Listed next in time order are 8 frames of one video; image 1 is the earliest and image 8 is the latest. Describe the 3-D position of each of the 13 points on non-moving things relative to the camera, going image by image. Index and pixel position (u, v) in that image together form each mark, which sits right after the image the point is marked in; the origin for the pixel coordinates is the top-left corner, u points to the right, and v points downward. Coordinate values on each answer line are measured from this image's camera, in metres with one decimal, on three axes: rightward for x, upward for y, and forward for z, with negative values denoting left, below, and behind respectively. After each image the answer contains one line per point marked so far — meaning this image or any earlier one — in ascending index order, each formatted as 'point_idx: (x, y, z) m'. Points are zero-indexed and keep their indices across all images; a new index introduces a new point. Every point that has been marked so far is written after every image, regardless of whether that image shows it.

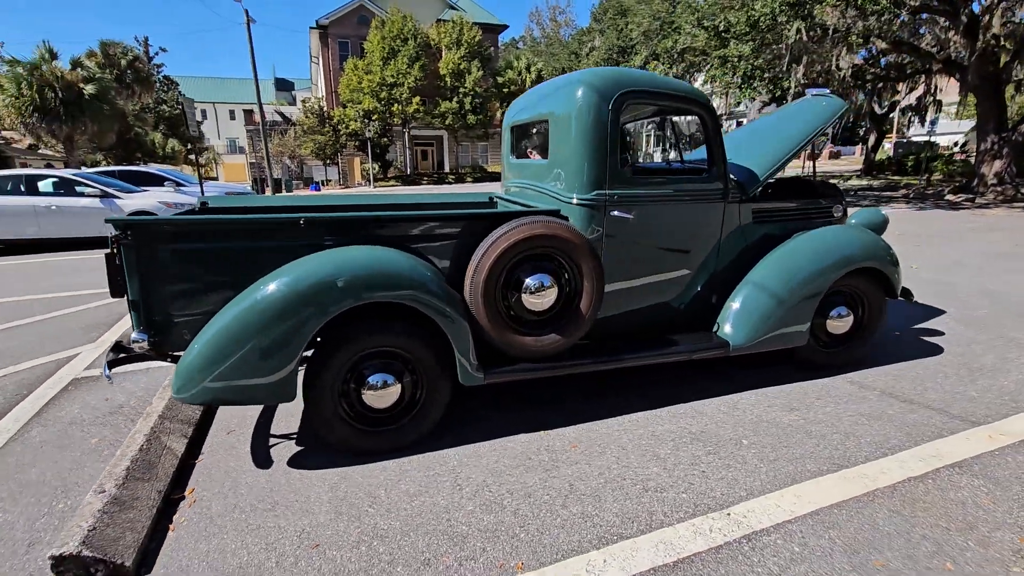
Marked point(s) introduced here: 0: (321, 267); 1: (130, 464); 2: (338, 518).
0: (-1.0, +0.1, +2.7) m
1: (-2.0, -0.9, +2.7) m
2: (-0.8, -1.1, +2.5) m
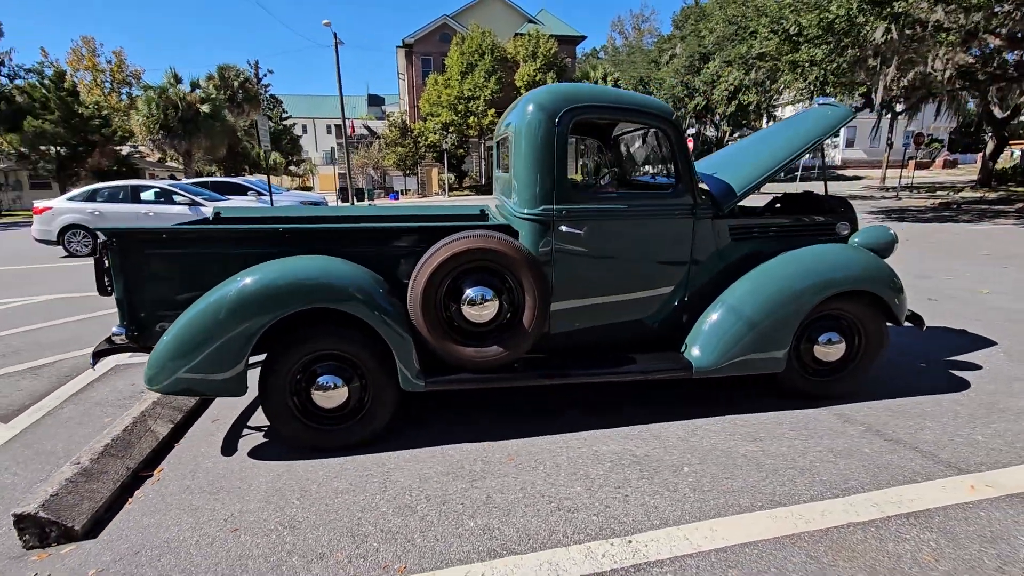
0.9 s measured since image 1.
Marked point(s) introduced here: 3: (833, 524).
0: (-1.4, +0.1, +3.0) m
1: (-2.4, -0.9, +3.1) m
2: (-1.3, -1.2, +2.7) m
3: (+1.5, -1.1, +2.4) m
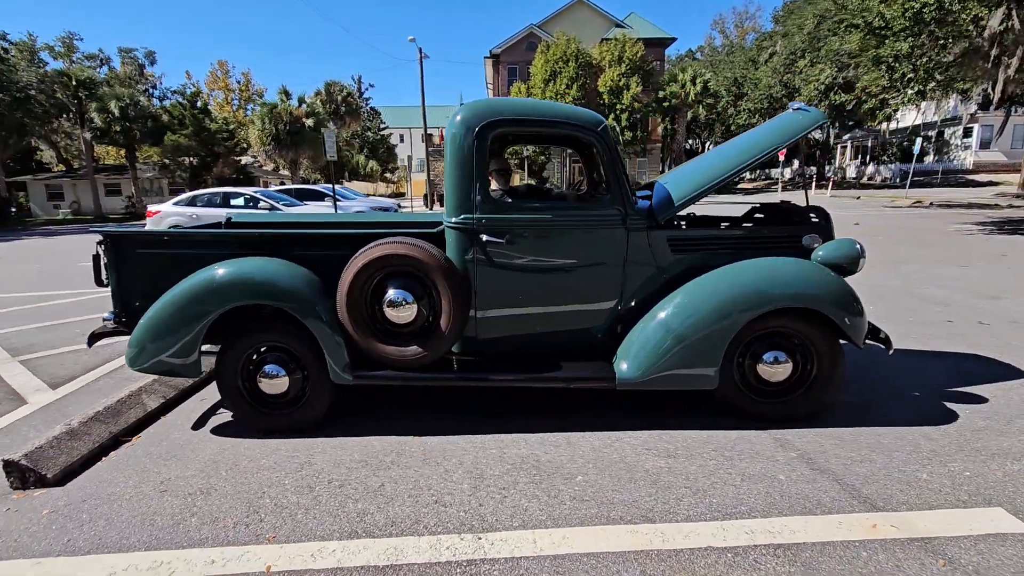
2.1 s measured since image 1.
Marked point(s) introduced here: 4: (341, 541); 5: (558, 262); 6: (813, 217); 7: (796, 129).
0: (-1.9, +0.1, +3.4) m
1: (-2.9, -0.9, +3.7) m
2: (-1.9, -1.1, +3.1) m
3: (+0.8, -1.2, +2.4) m
4: (-0.8, -1.2, +2.5) m
5: (+0.3, +0.2, +3.4) m
6: (+2.2, +0.5, +3.9) m
7: (+2.0, +1.1, +3.7) m
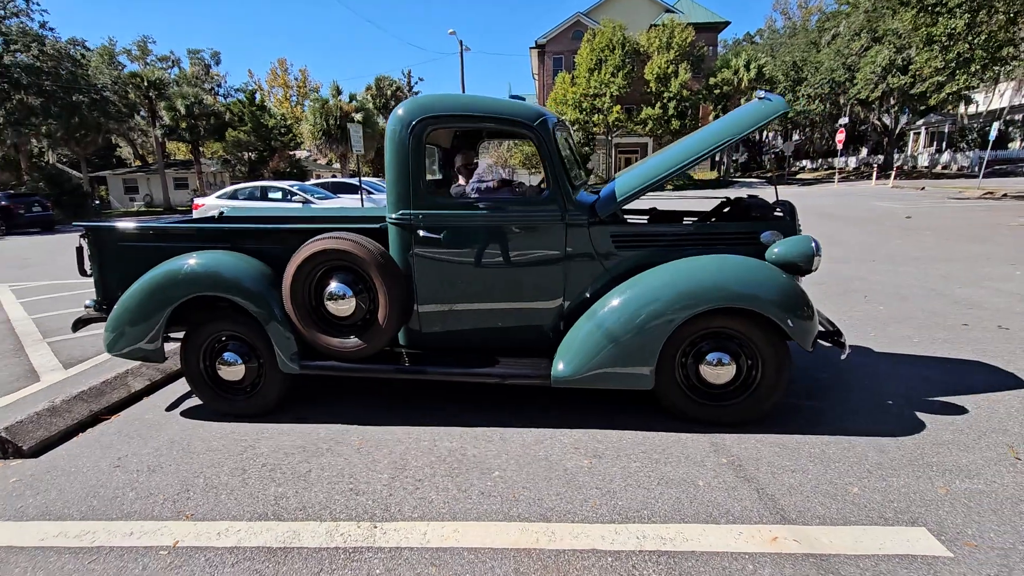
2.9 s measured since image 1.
0: (-2.3, +0.2, +3.6) m
1: (-3.3, -0.8, +4.0) m
2: (-2.3, -1.1, +3.3) m
3: (+0.3, -1.2, +2.3) m
4: (-1.3, -1.2, +2.6) m
5: (-0.1, +0.2, +3.4) m
6: (+1.8, +0.5, +3.7) m
7: (+1.6, +1.1, +3.5) m
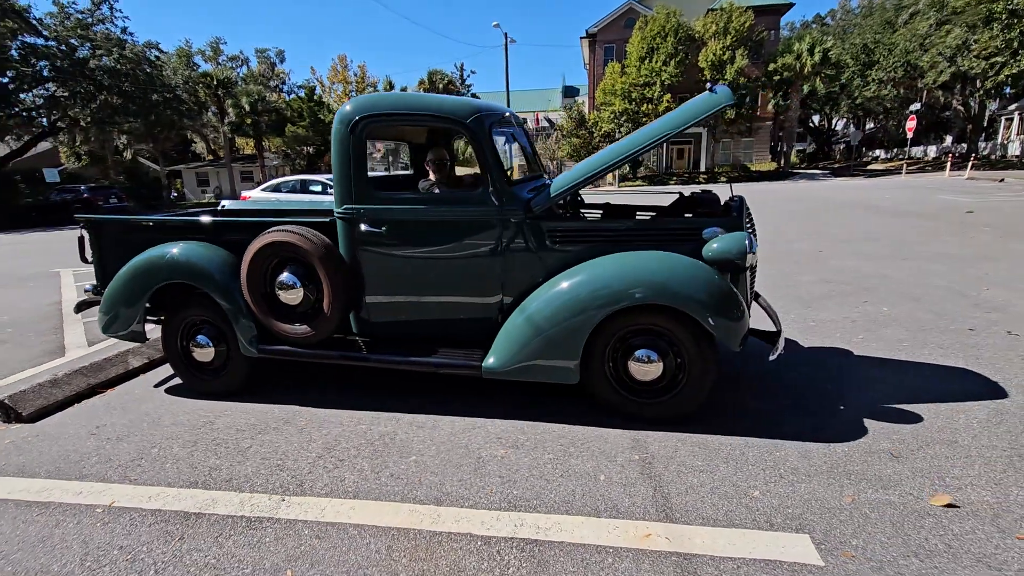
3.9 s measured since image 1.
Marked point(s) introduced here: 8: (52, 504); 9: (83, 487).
0: (-2.7, +0.3, +4.0) m
1: (-3.7, -0.7, +4.4) m
2: (-2.8, -1.0, +3.7) m
3: (-0.3, -1.1, +2.4) m
4: (-1.9, -1.1, +2.9) m
5: (-0.5, +0.3, +3.6) m
6: (+1.4, +0.5, +3.6) m
7: (+1.2, +1.1, +3.4) m
8: (-2.5, -1.2, +2.8) m
9: (-2.4, -1.1, +2.9) m
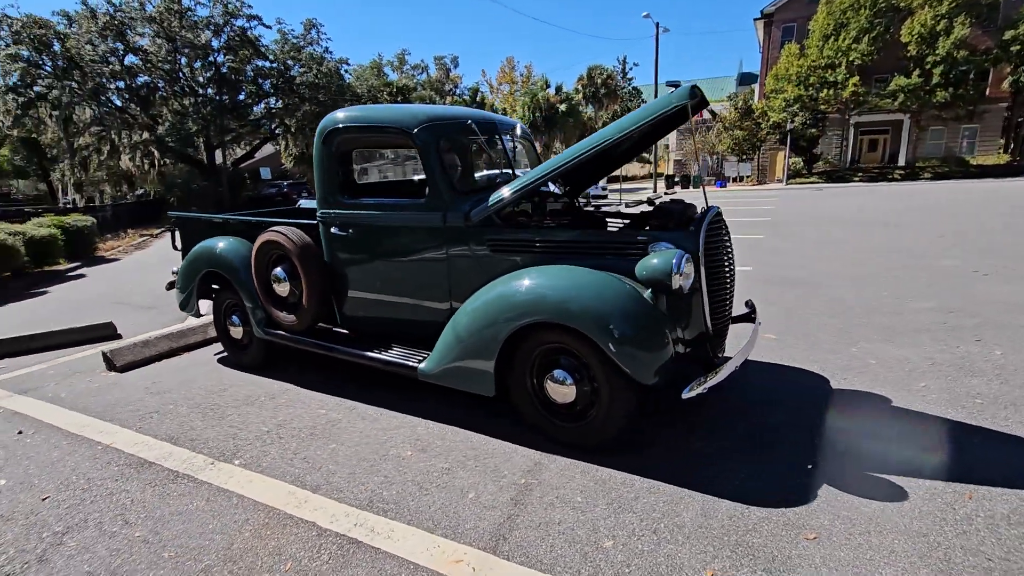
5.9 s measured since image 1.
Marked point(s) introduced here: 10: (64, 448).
0: (-2.8, +0.4, +4.8) m
1: (-3.6, -0.5, +5.6) m
2: (-3.0, -0.8, +4.6) m
3: (-1.1, -1.2, +2.6) m
4: (-2.4, -1.0, +3.5) m
5: (-0.9, +0.3, +3.7) m
6: (+1.0, +0.4, +3.2) m
7: (+0.8, +1.0, +3.1) m
8: (-3.0, -1.0, +3.6) m
9: (-3.0, -1.0, +3.8) m
10: (-3.0, -1.1, +3.5) m
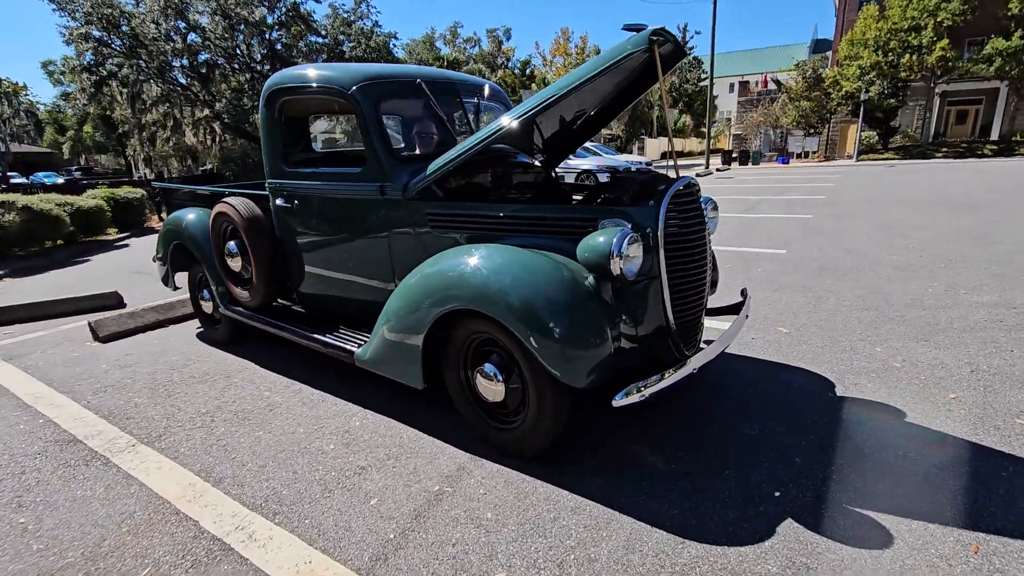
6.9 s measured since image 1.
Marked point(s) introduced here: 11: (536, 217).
0: (-3.0, +0.7, +4.7) m
1: (-3.8, -0.2, +5.6) m
2: (-3.3, -0.6, +4.6) m
3: (-1.5, -1.1, +2.4) m
4: (-2.8, -0.9, +3.4) m
5: (-1.2, +0.4, +3.4) m
6: (+0.7, +0.5, +2.7) m
7: (+0.4, +1.1, +2.6) m
8: (-3.4, -0.8, +3.6) m
9: (-3.3, -0.8, +3.7) m
10: (-3.4, -0.9, +3.5) m
11: (+0.2, +0.4, +2.8) m
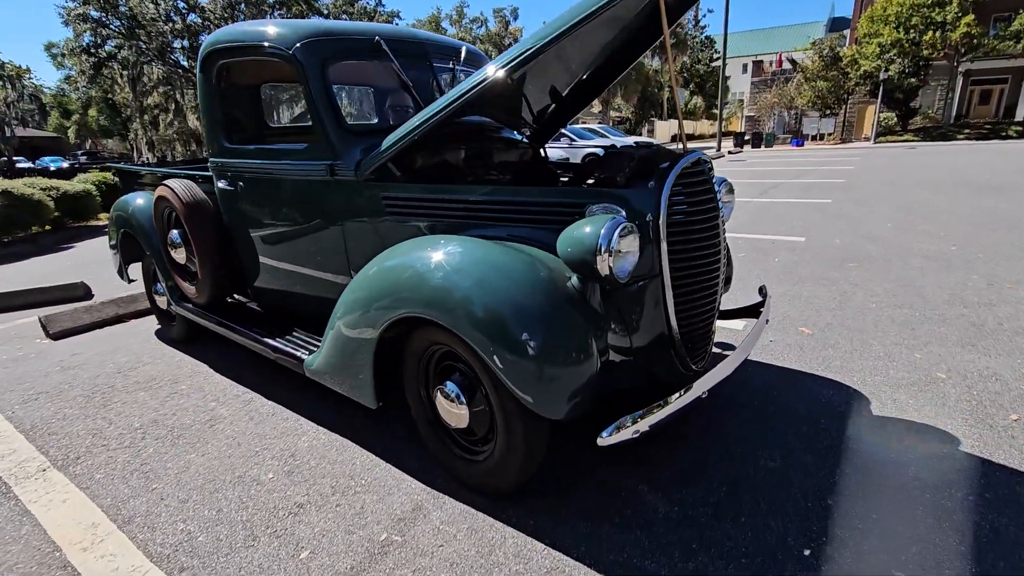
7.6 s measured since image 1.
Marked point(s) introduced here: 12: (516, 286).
0: (-3.1, +0.7, +4.2) m
1: (-3.8, -0.1, +5.1) m
2: (-3.4, -0.5, +4.1) m
3: (-1.6, -1.1, +2.0) m
4: (-2.9, -0.8, +3.0) m
5: (-1.3, +0.4, +3.0) m
6: (+0.5, +0.5, +2.2) m
7: (+0.3, +1.1, +2.0) m
8: (-3.5, -0.8, +3.2) m
9: (-3.4, -0.8, +3.3) m
10: (-3.5, -0.9, +3.0) m
11: (0.0, +0.4, +2.3) m
12: (0.0, 0.0, +1.9) m
